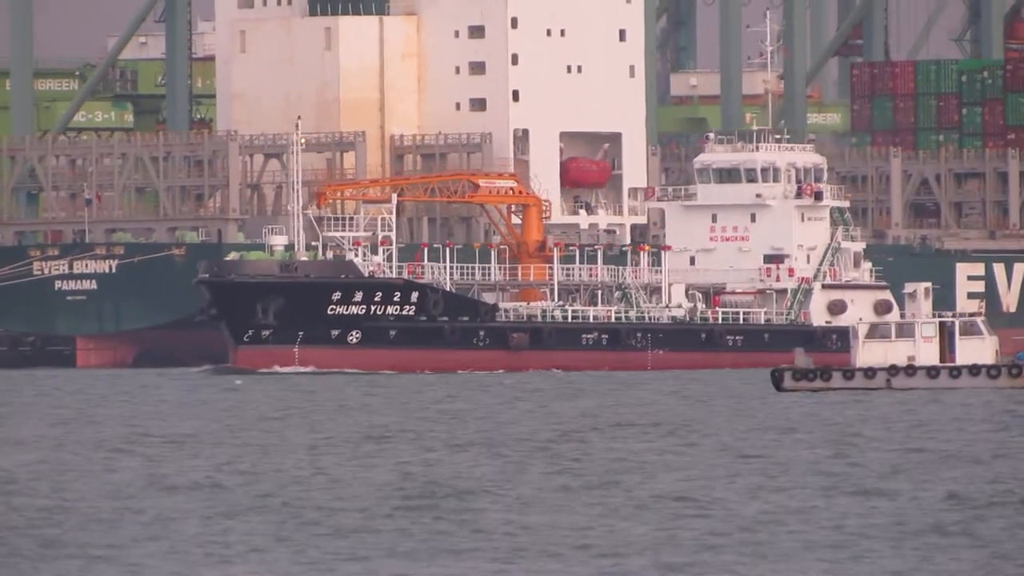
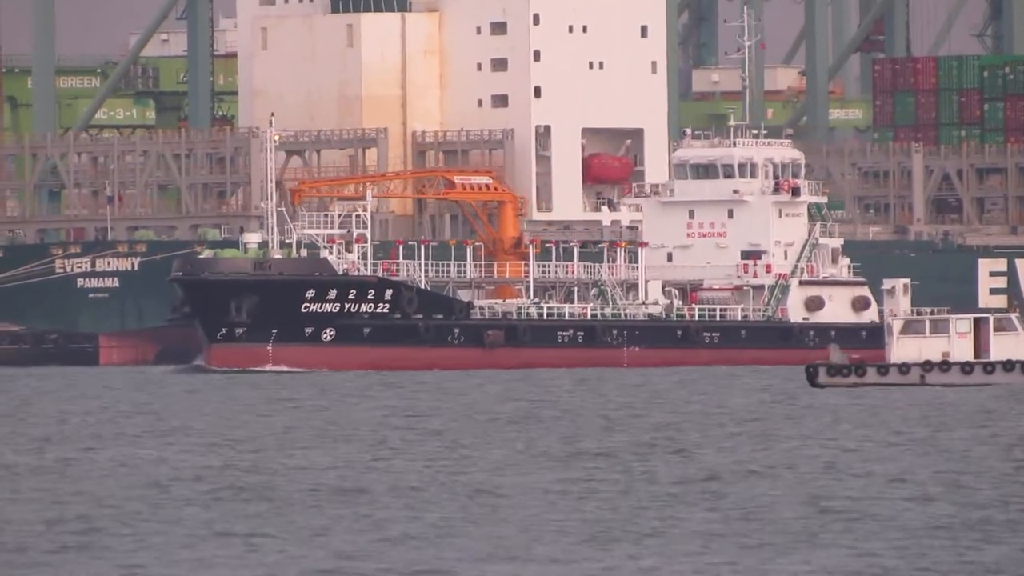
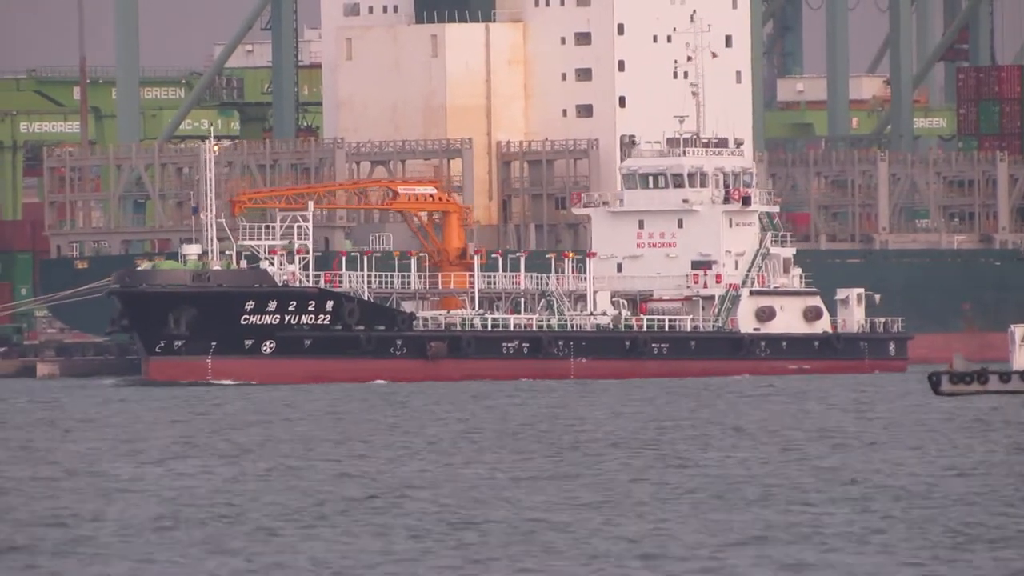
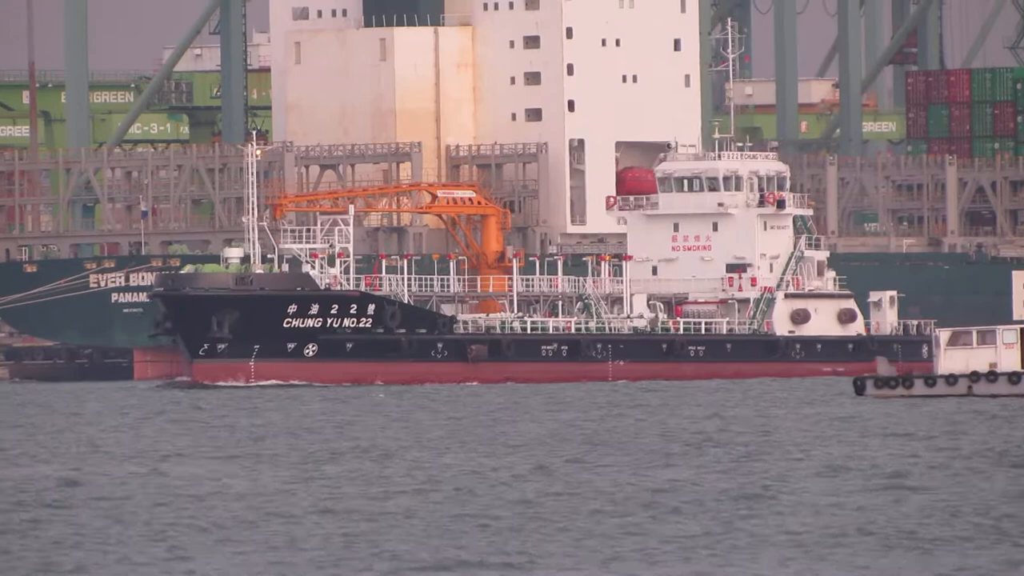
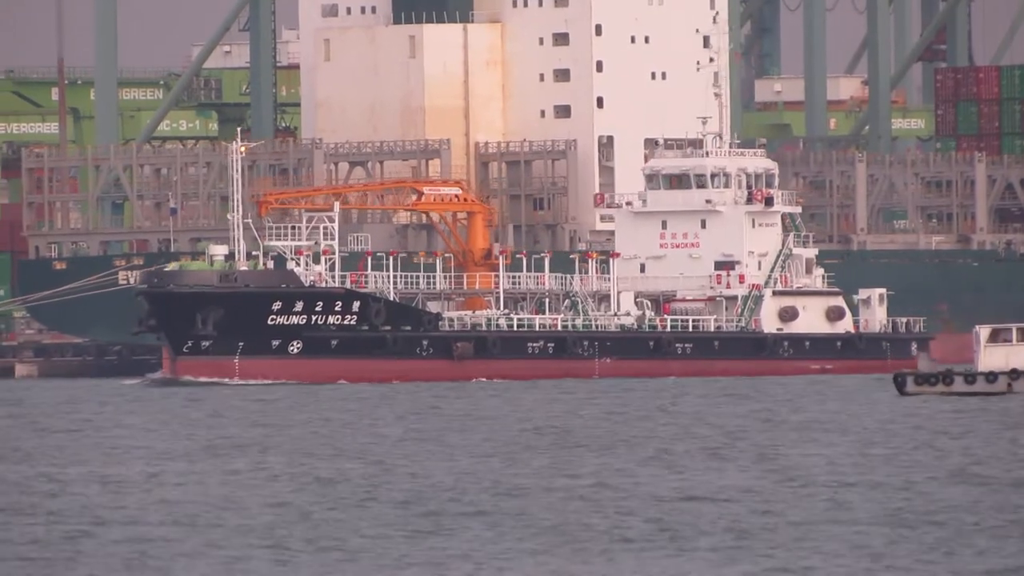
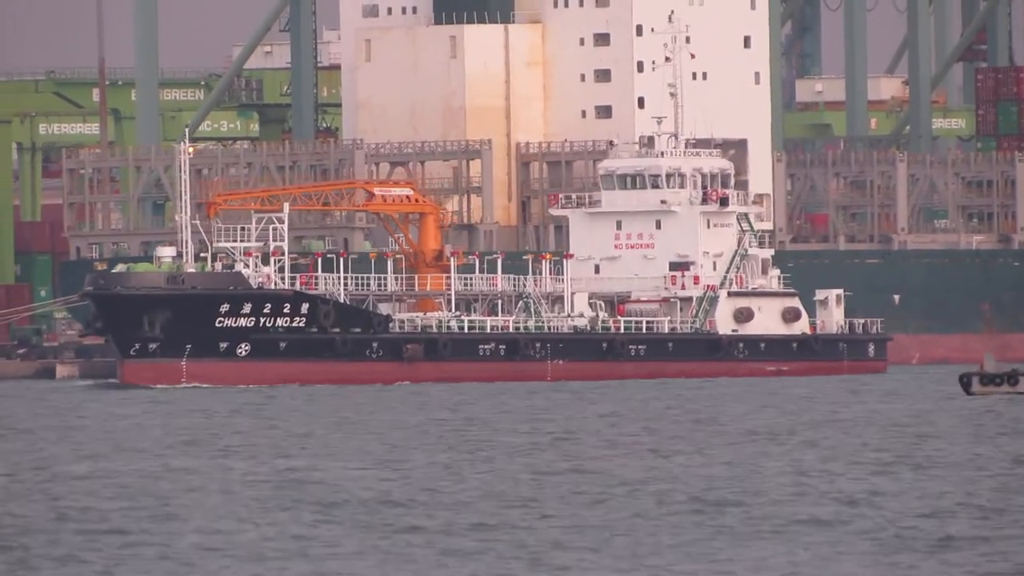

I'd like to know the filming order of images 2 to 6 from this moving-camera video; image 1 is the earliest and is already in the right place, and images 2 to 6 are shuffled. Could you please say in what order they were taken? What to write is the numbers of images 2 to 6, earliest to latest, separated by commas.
2, 4, 5, 3, 6
